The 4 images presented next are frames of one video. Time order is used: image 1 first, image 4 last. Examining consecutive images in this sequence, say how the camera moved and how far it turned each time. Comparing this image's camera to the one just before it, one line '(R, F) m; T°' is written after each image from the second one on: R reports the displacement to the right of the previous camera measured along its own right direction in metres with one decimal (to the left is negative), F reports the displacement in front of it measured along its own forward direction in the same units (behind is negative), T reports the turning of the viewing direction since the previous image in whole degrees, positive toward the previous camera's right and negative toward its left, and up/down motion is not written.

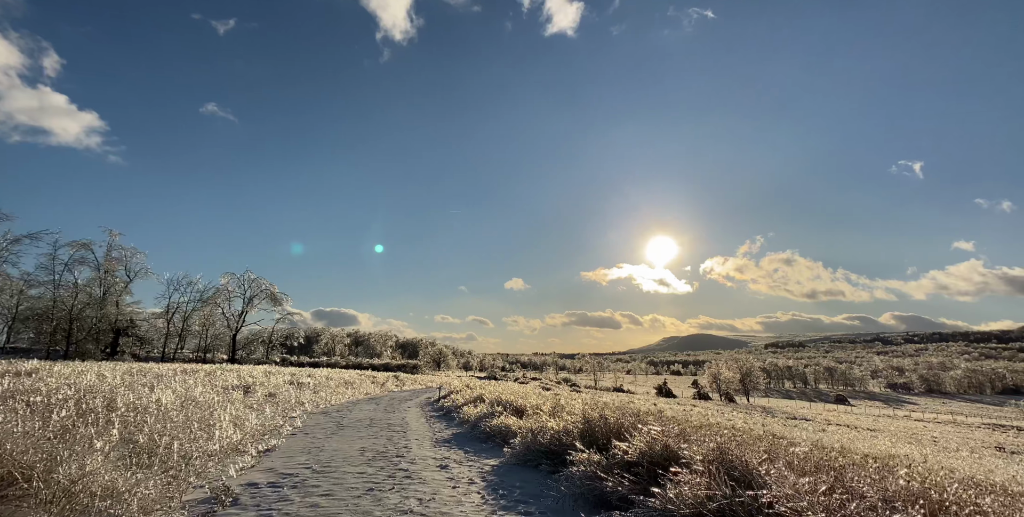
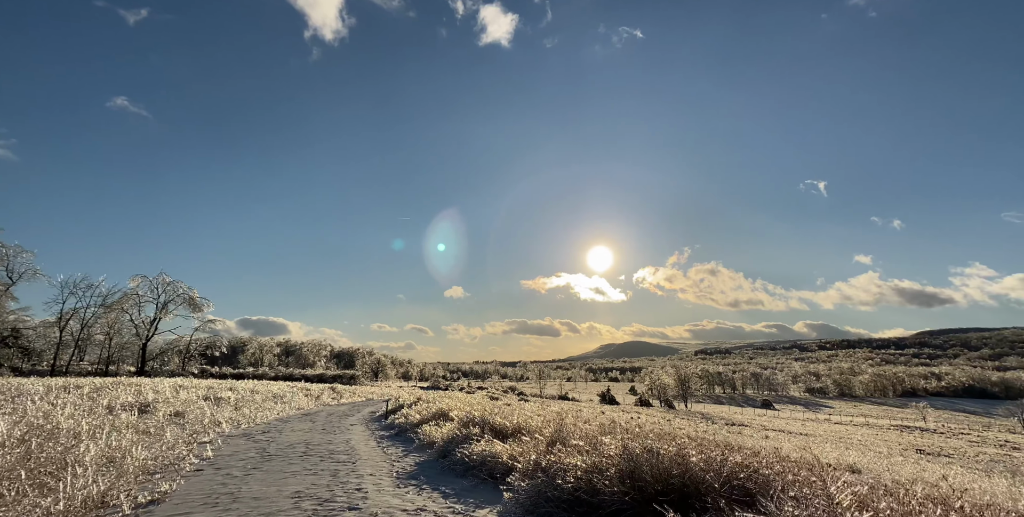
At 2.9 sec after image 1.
(-0.4, +1.1) m; +7°
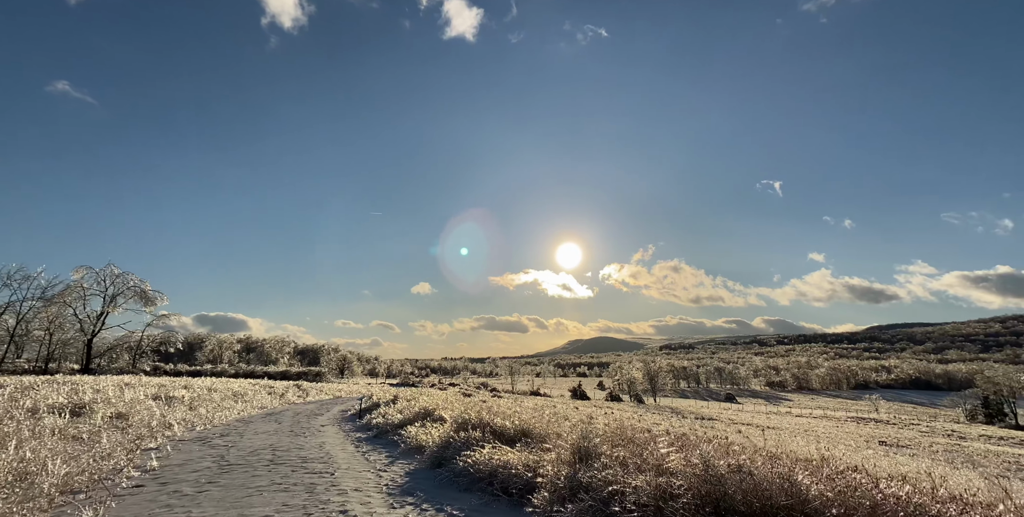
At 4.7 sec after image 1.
(-0.3, +0.6) m; +4°
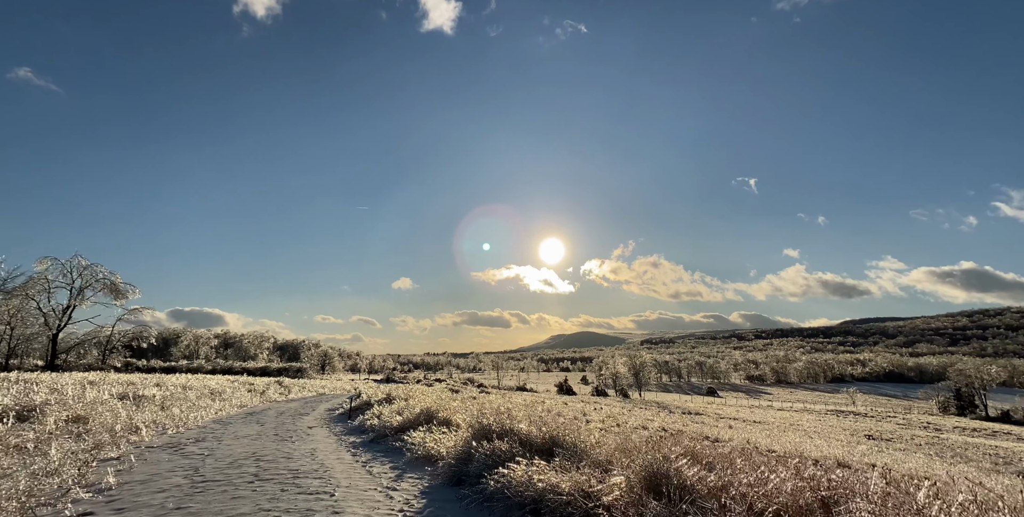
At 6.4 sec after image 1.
(-0.4, +0.7) m; +2°
